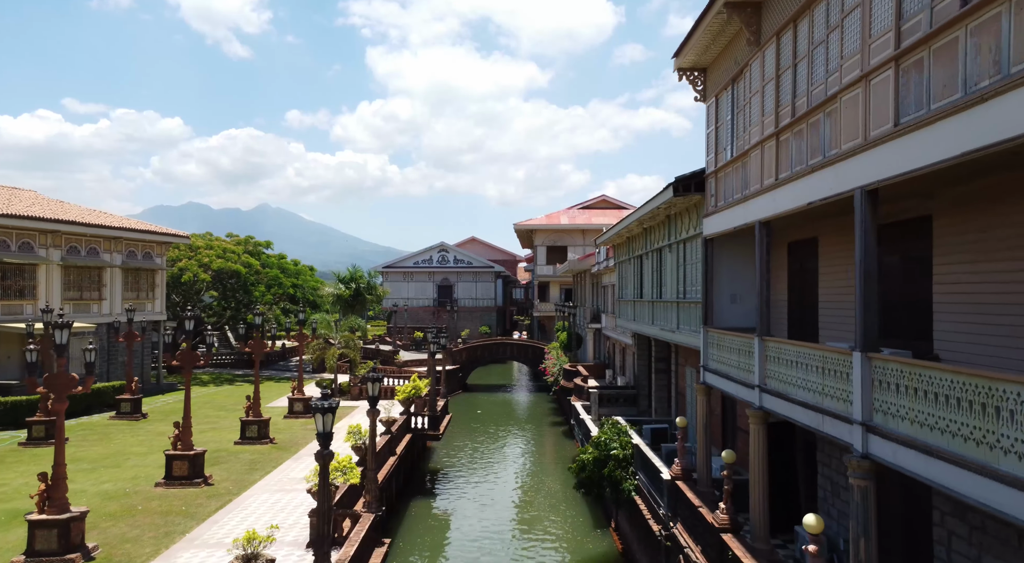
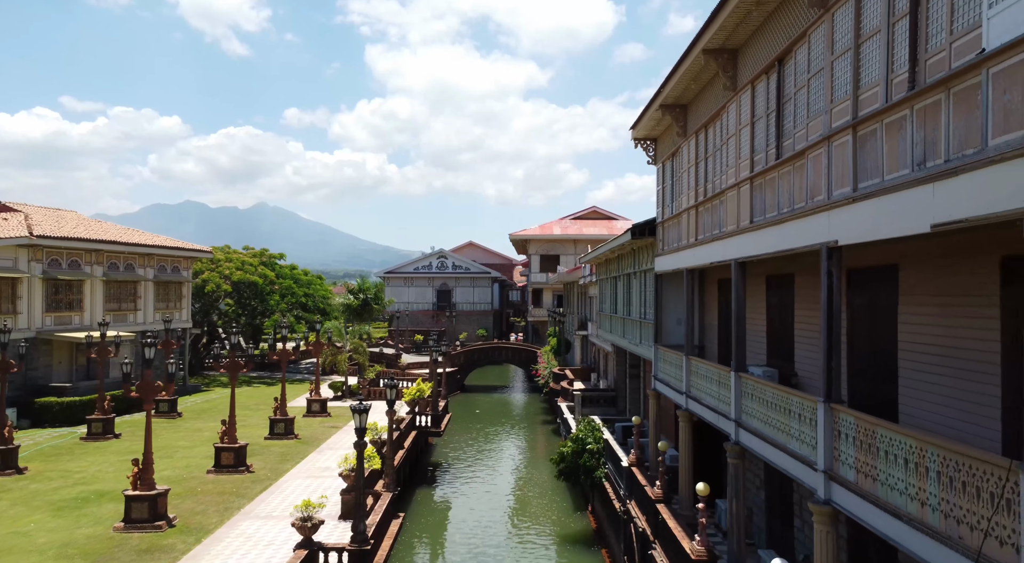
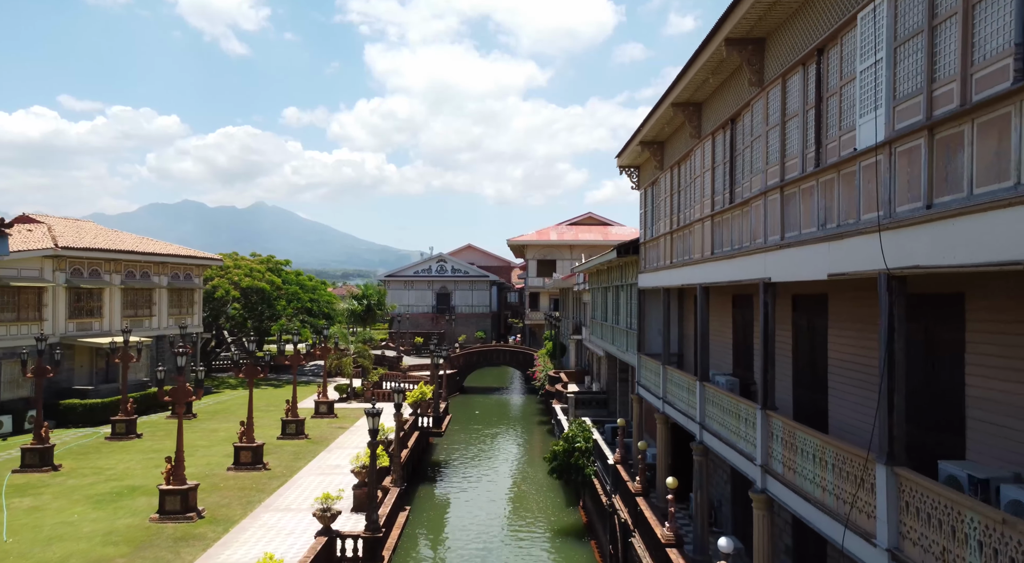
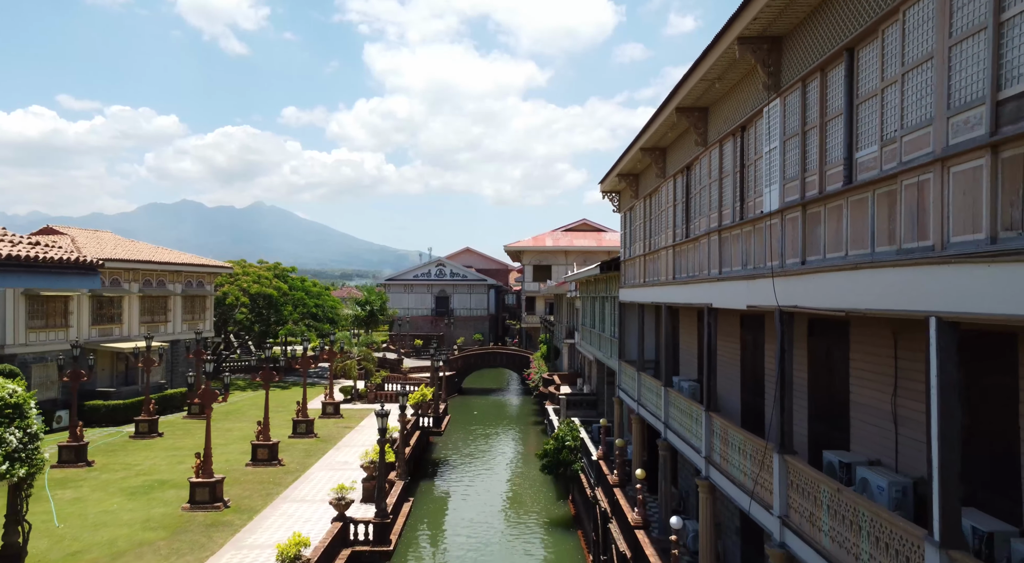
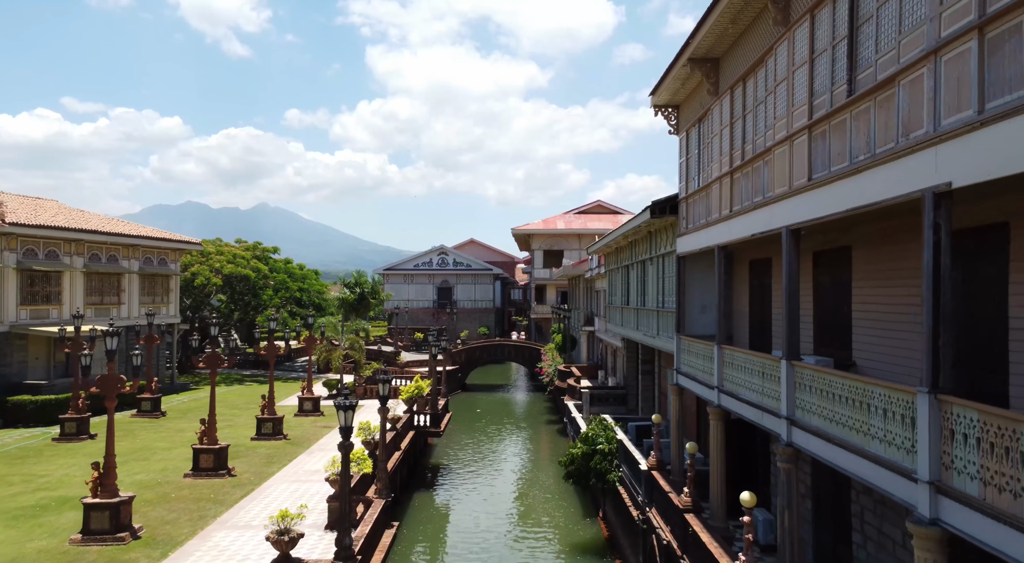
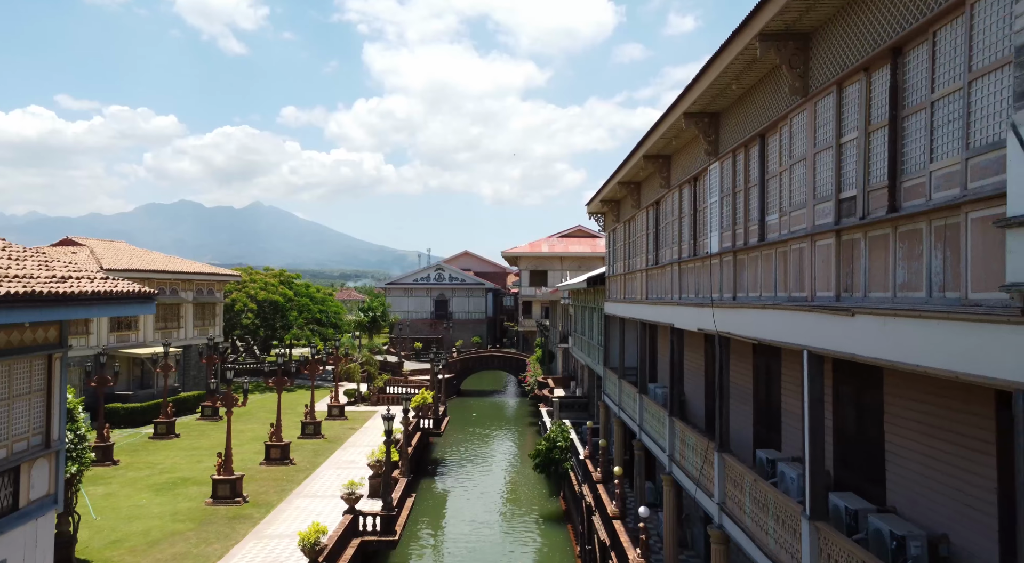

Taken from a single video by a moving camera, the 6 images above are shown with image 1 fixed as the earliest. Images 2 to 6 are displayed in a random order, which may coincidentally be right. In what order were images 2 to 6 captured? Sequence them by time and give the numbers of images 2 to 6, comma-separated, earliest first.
5, 2, 3, 4, 6
